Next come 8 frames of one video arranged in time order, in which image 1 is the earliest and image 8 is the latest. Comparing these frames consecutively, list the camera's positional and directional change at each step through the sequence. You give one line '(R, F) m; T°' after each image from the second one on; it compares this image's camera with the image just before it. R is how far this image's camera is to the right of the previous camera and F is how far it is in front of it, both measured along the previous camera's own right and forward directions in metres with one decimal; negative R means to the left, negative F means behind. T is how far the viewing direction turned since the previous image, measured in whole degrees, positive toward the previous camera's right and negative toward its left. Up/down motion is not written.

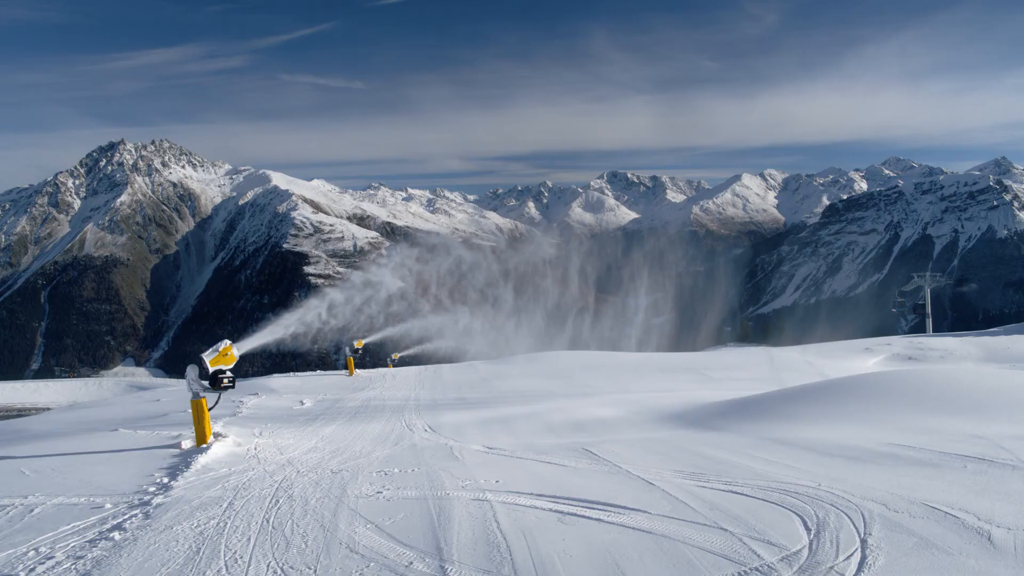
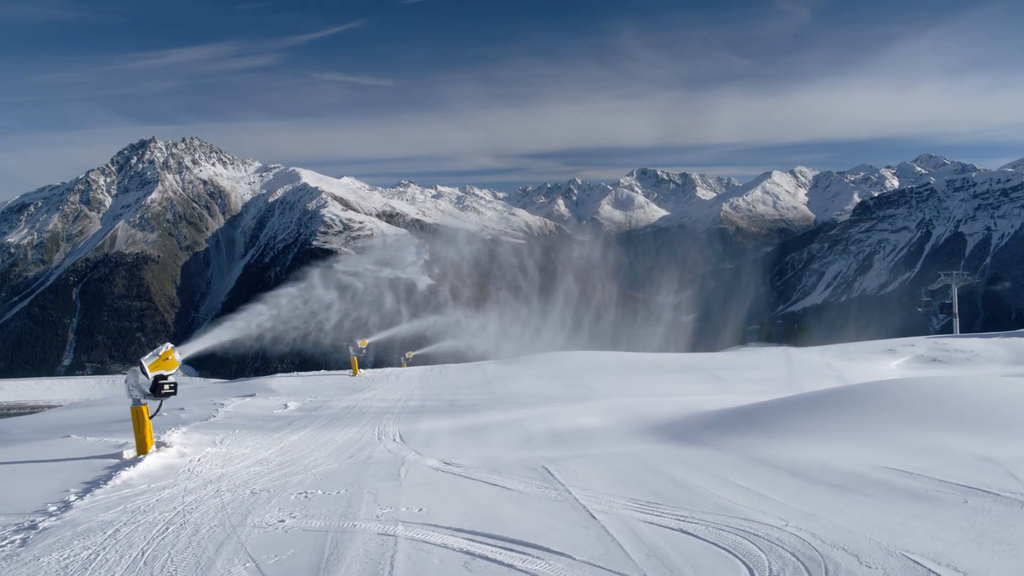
(+0.5, +0.6) m; -2°
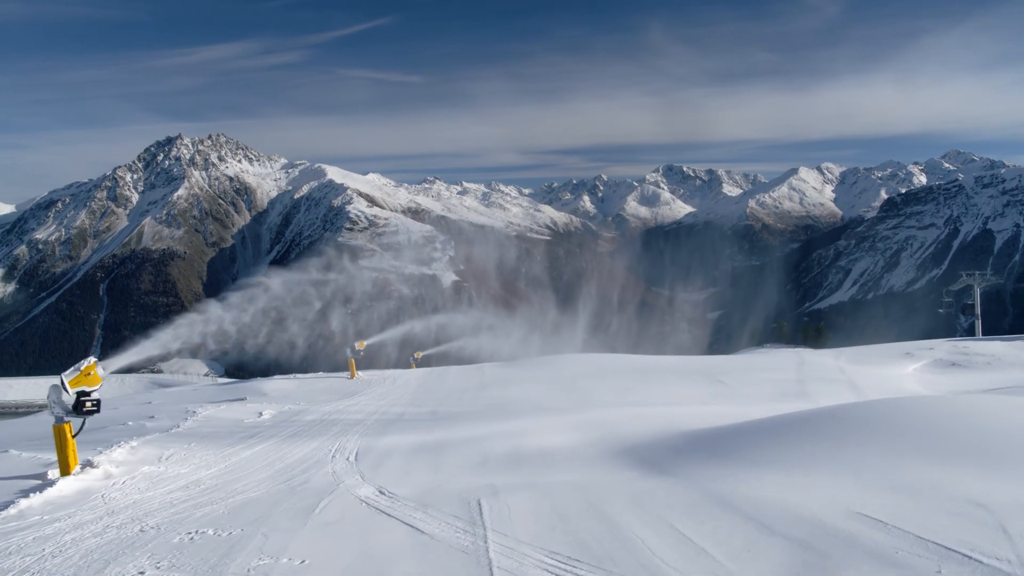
(+0.6, +0.5) m; -2°
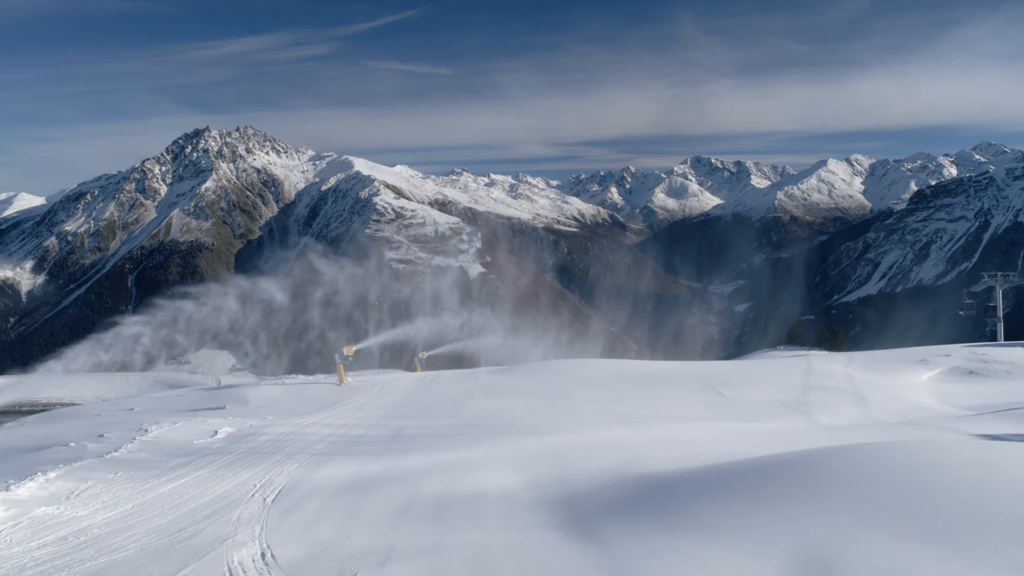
(+0.8, +0.7) m; -2°
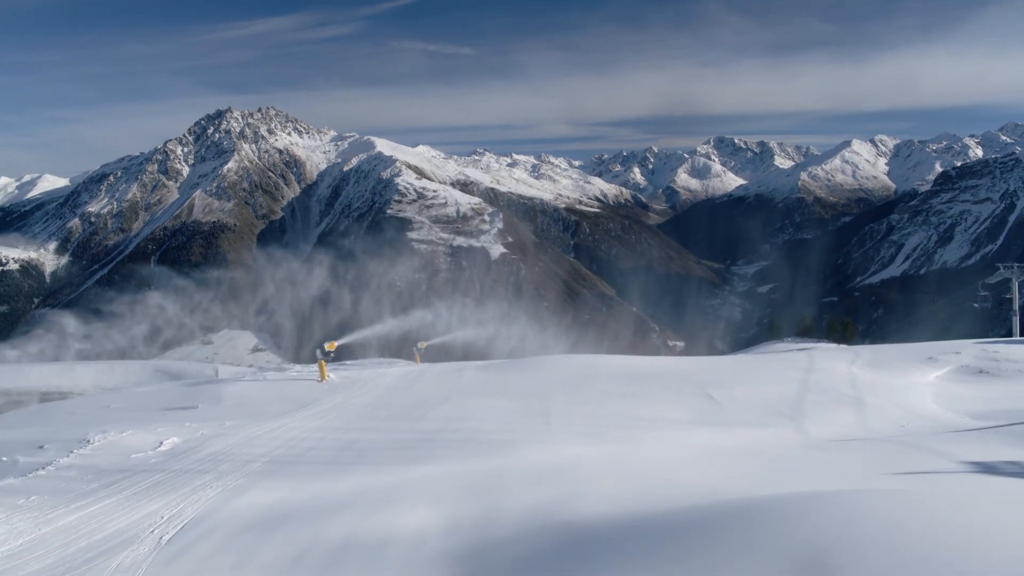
(+0.8, +0.6) m; -1°
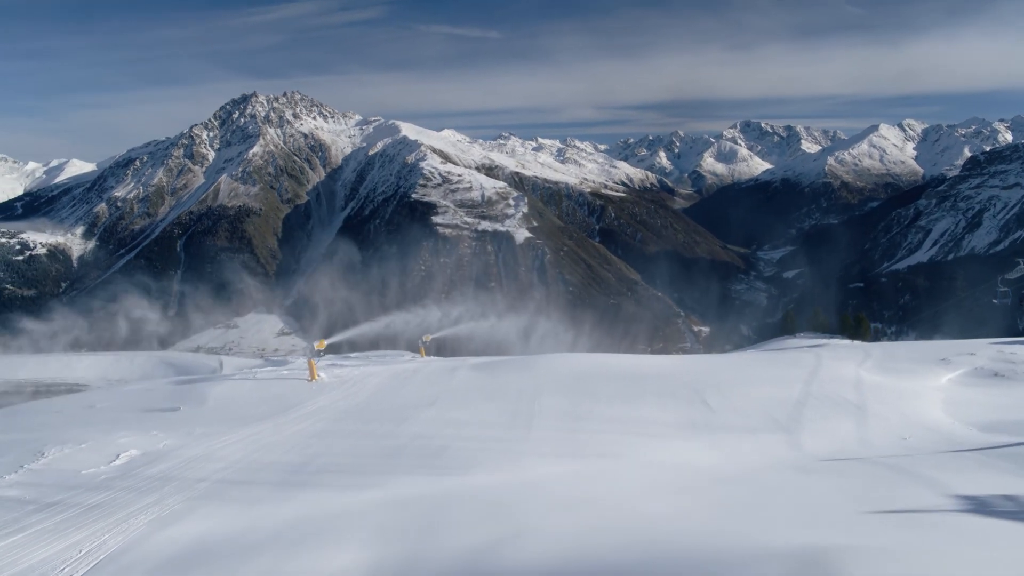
(+0.7, +0.5) m; -2°
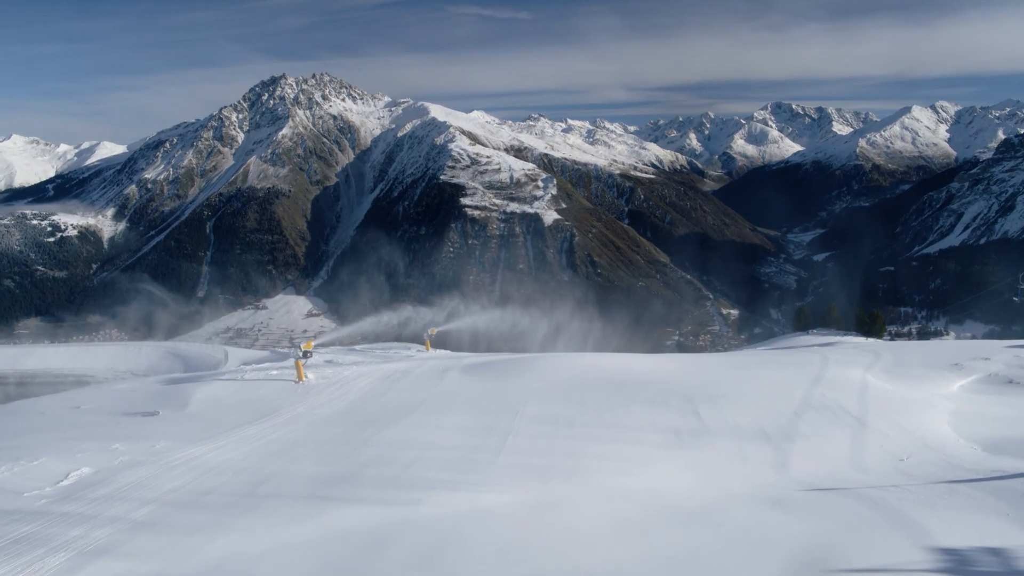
(+0.8, +0.5) m; -2°
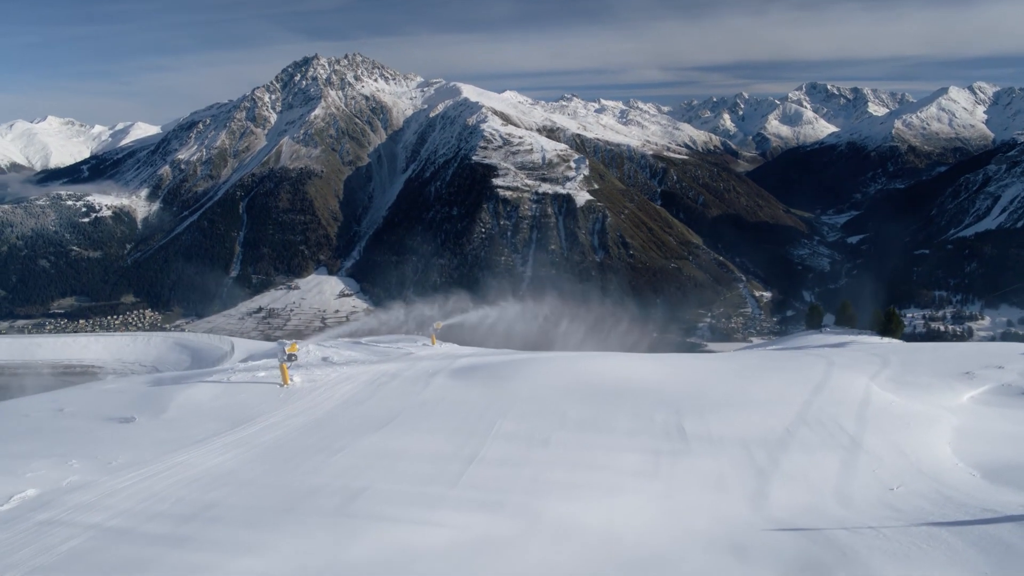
(+0.9, +0.5) m; -2°
